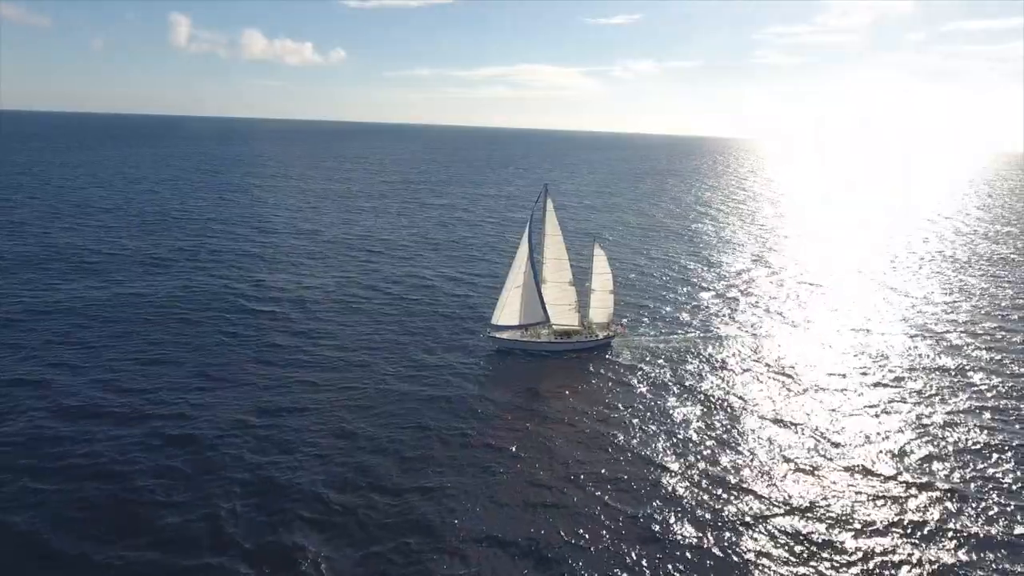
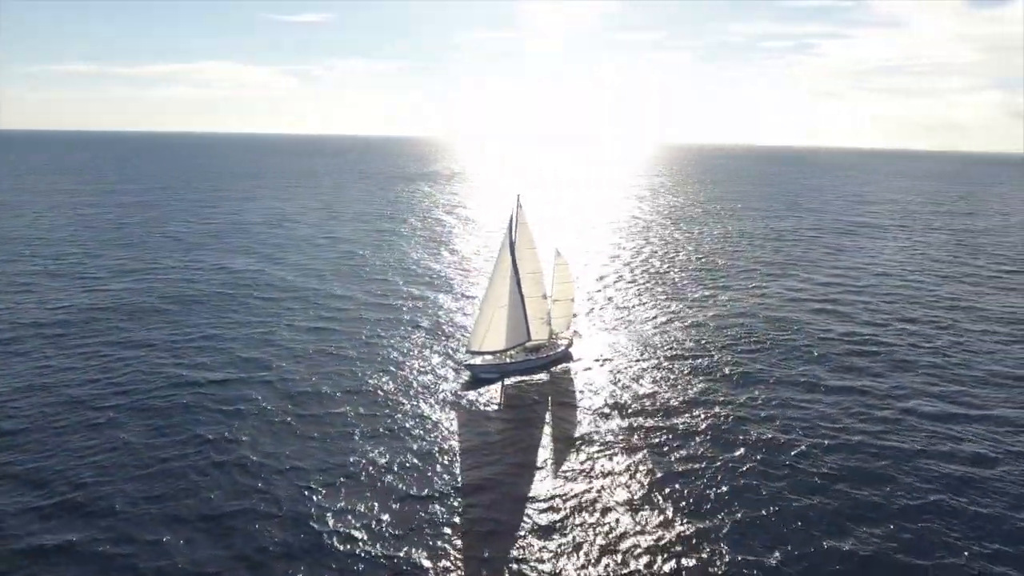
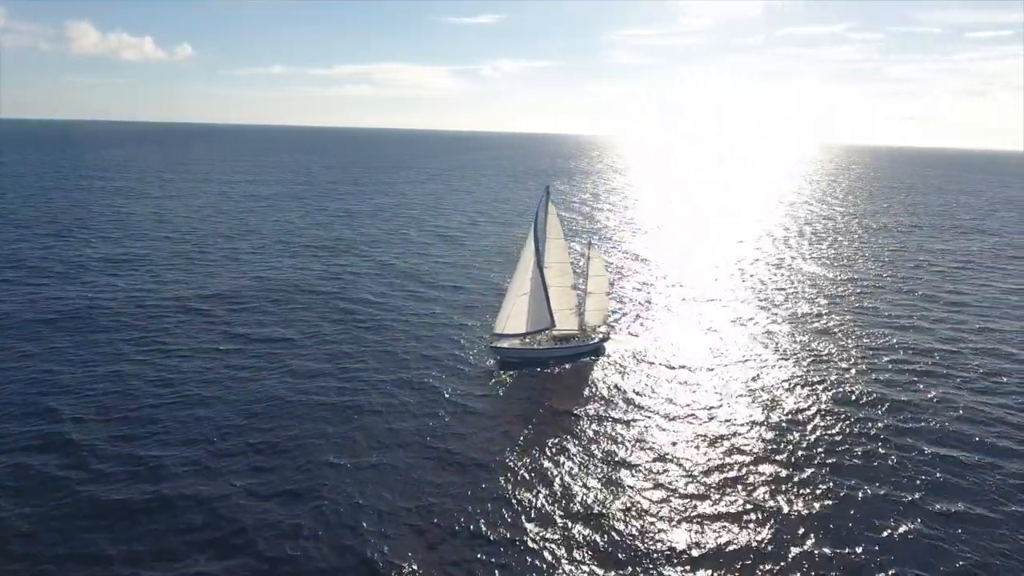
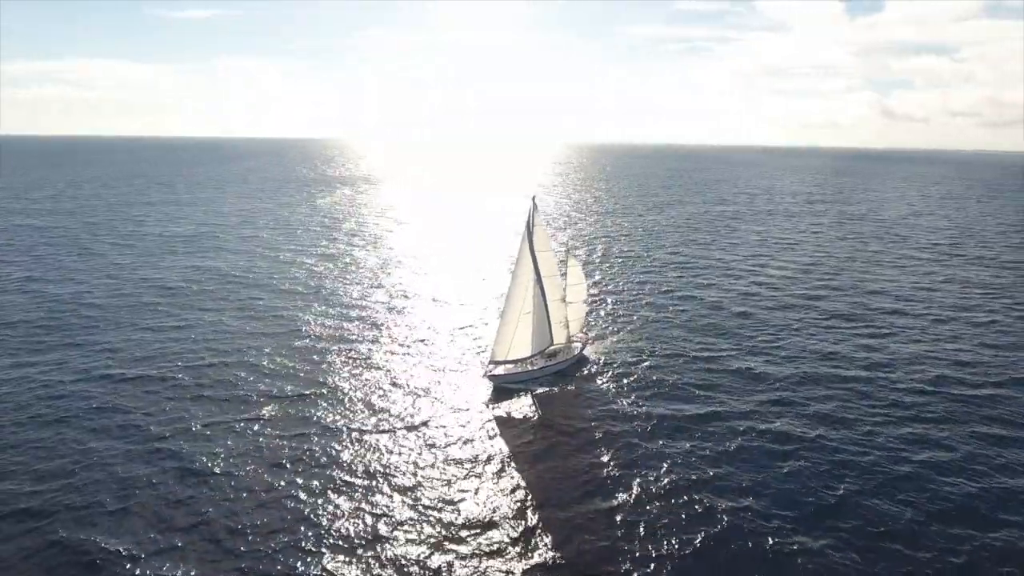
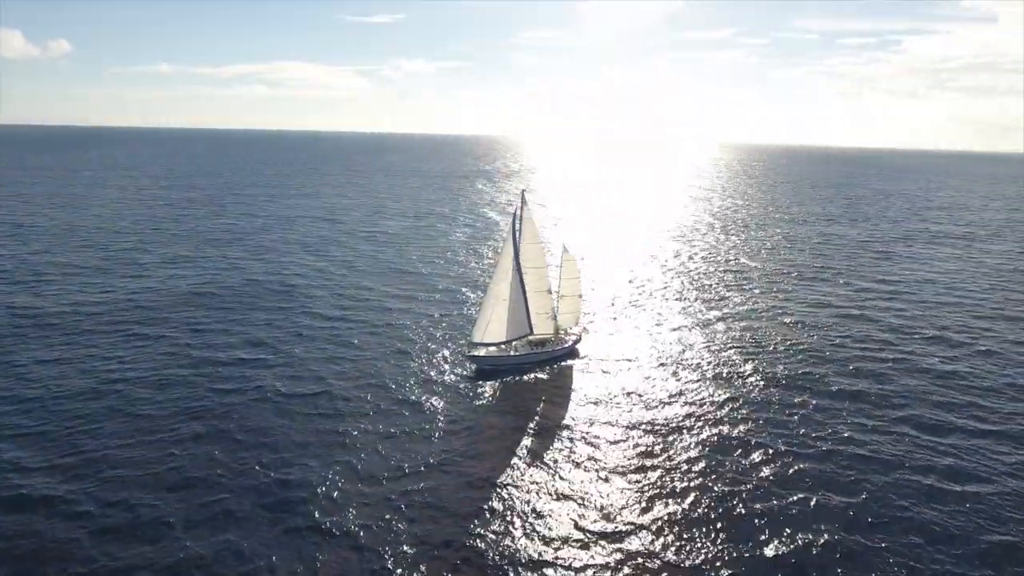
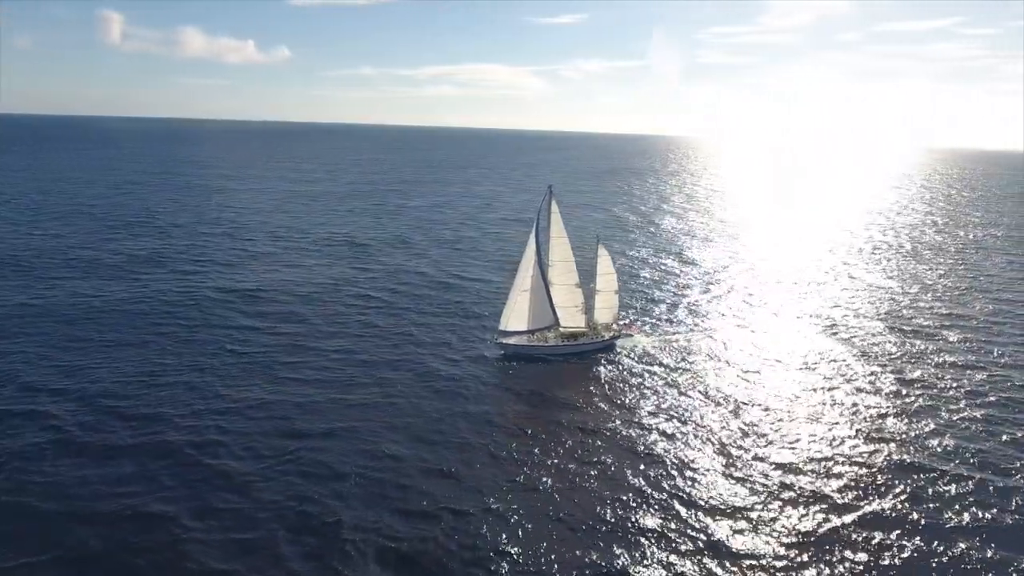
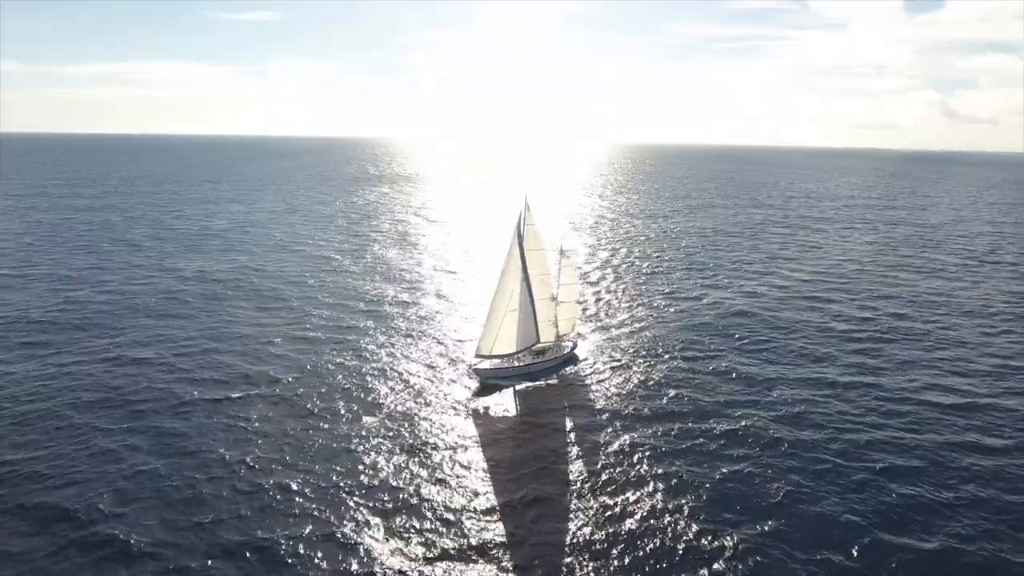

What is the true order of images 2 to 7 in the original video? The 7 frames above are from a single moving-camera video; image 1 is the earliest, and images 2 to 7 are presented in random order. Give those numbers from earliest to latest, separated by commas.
6, 3, 5, 2, 7, 4
